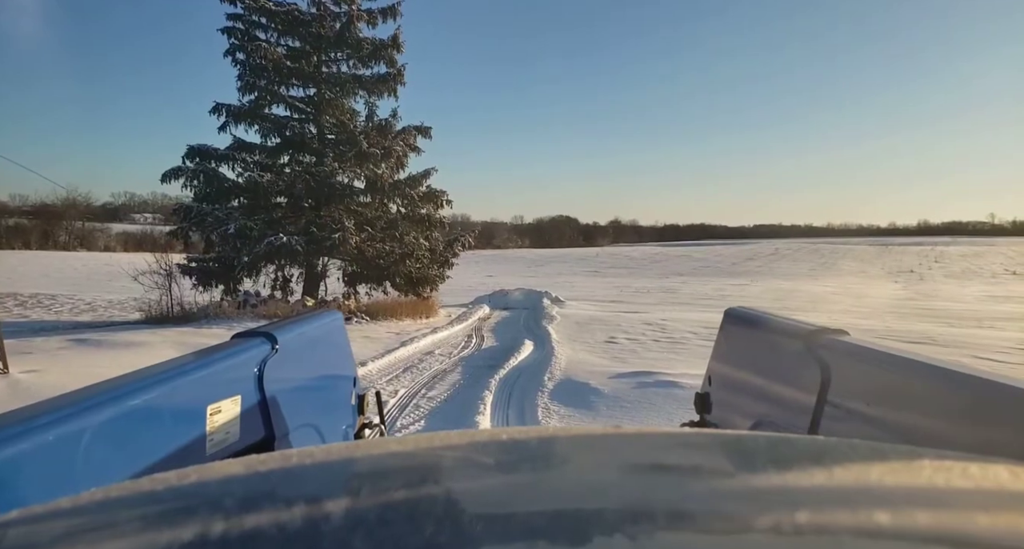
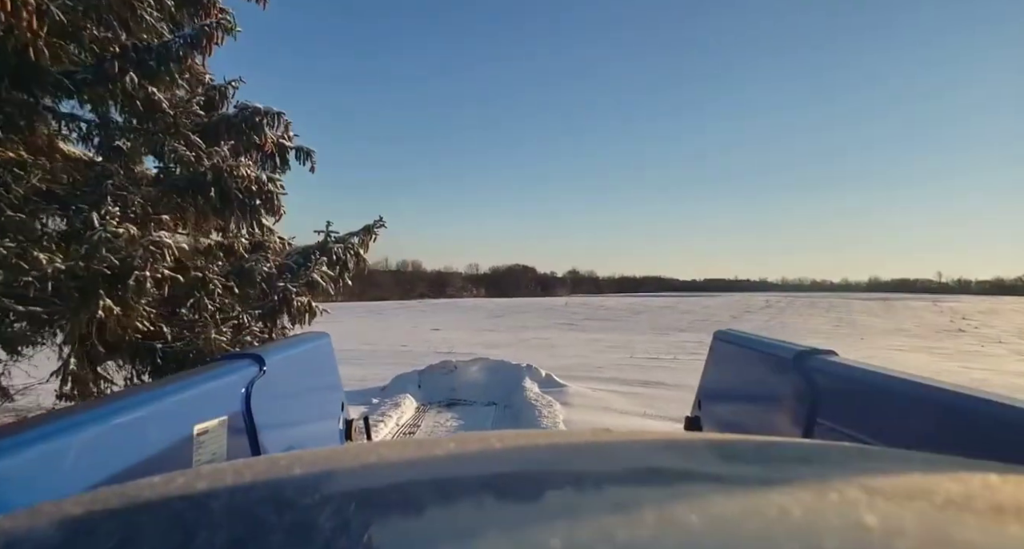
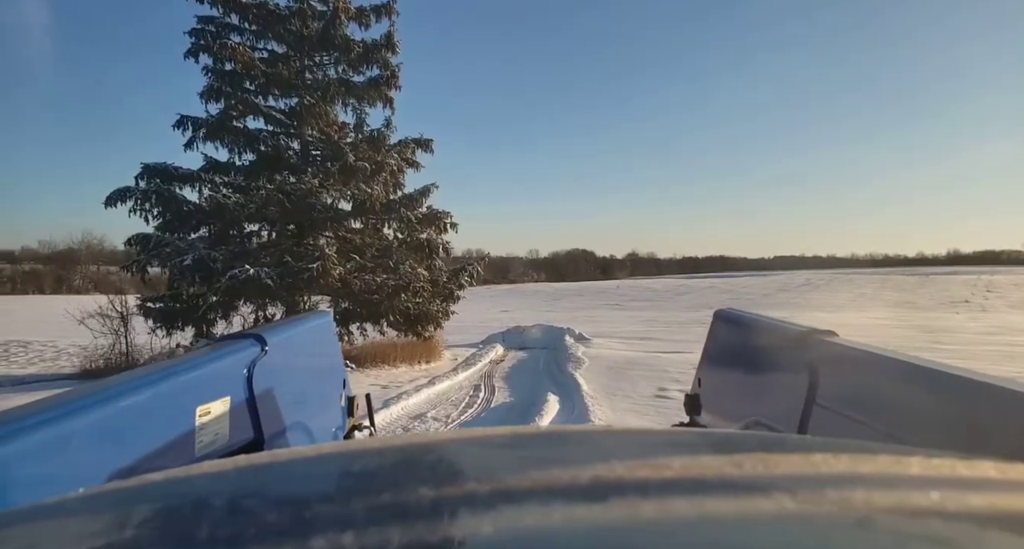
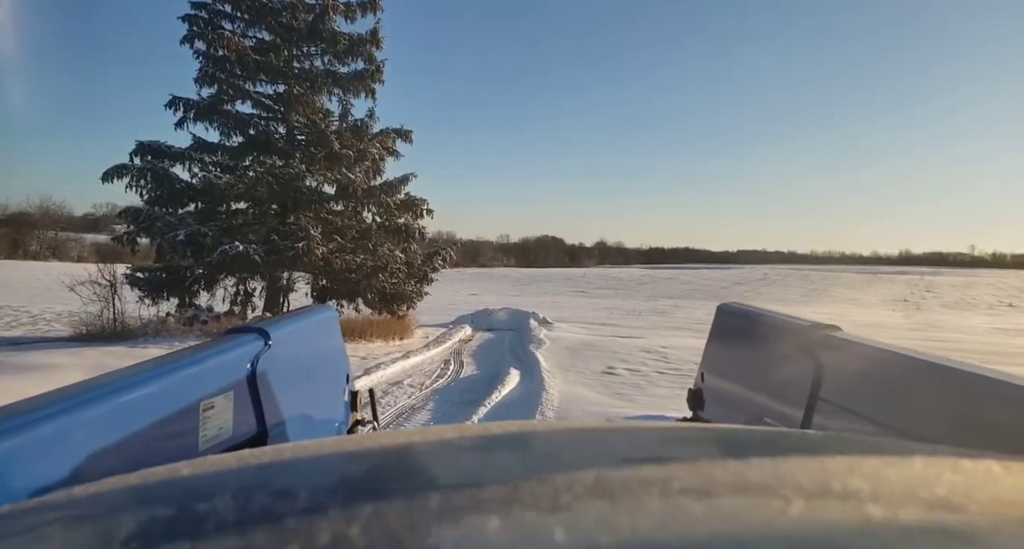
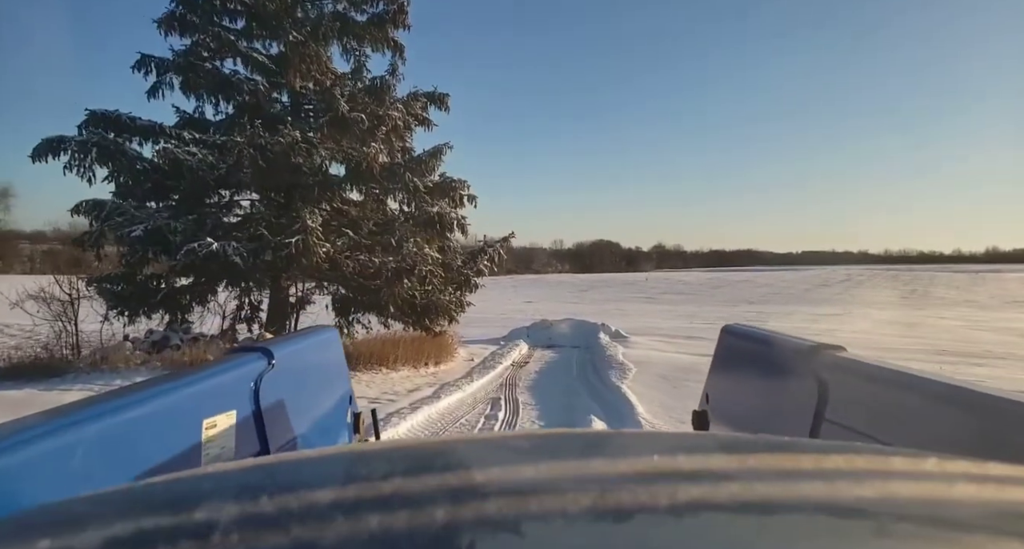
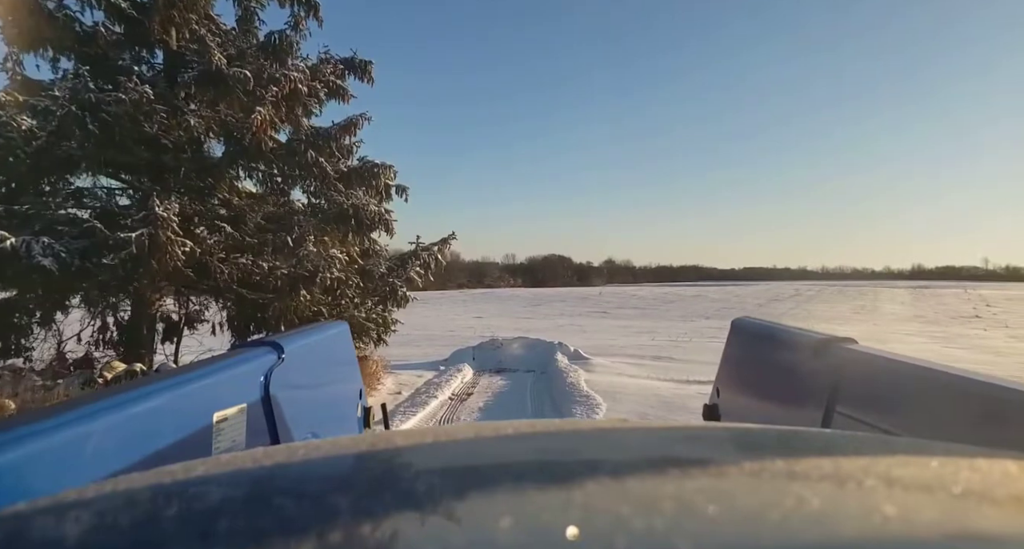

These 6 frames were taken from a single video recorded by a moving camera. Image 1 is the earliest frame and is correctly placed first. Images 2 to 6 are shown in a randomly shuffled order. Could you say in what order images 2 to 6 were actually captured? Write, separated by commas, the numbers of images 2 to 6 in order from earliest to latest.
4, 3, 5, 6, 2
